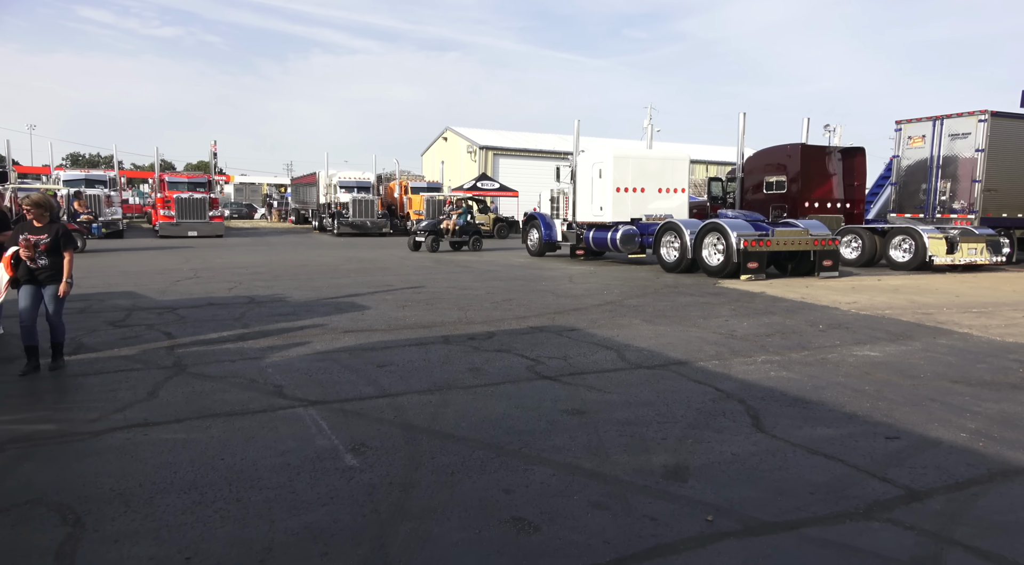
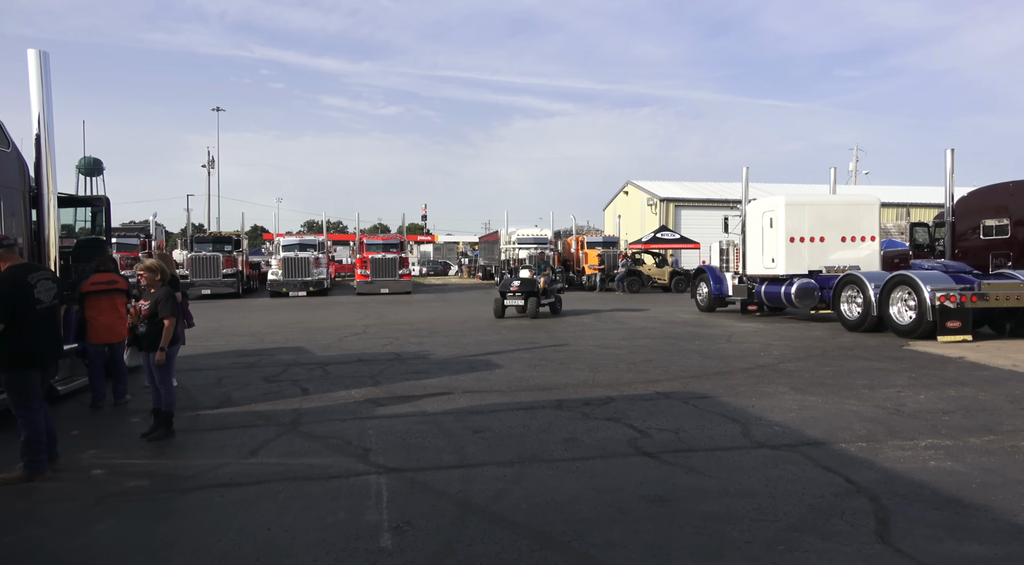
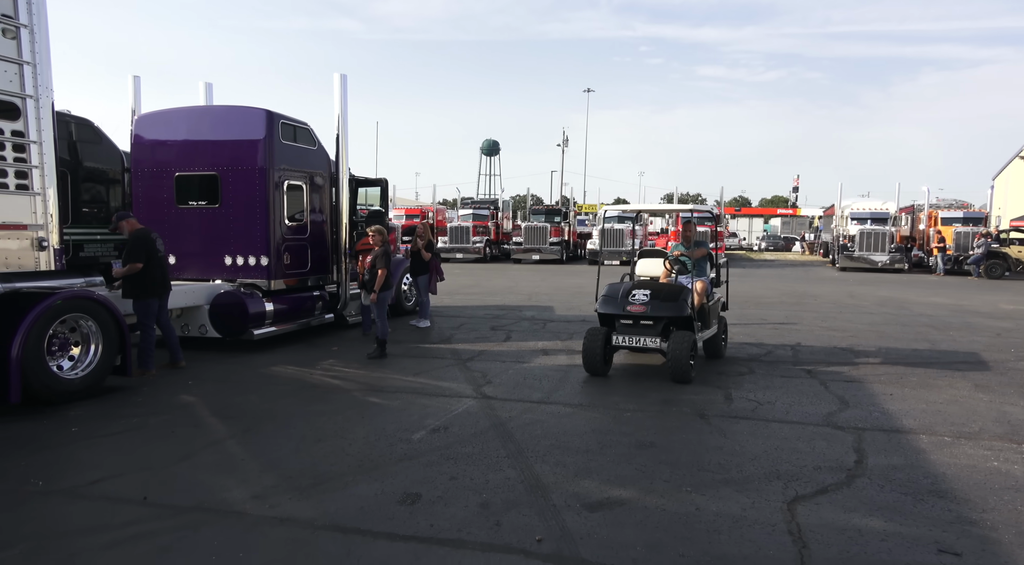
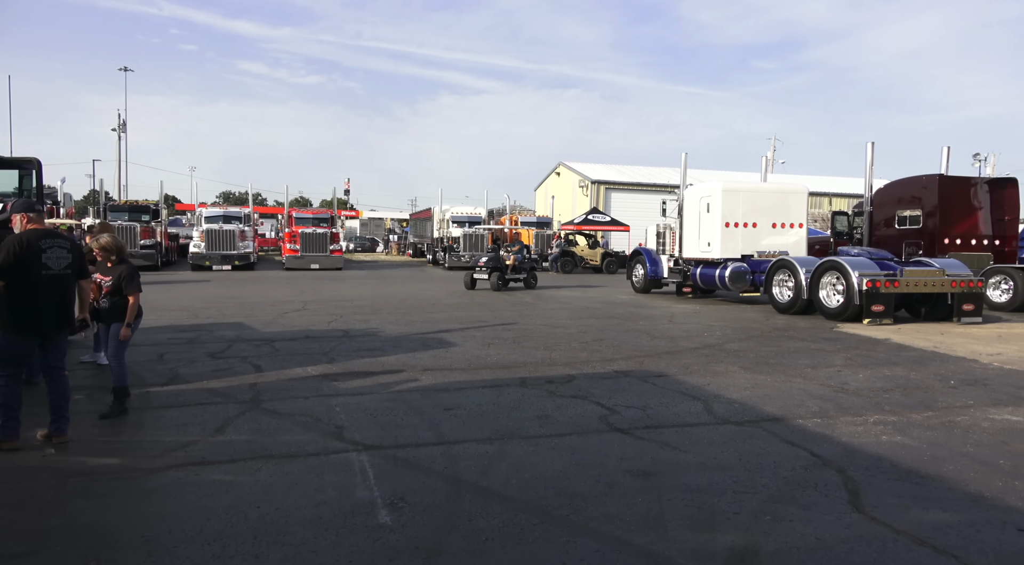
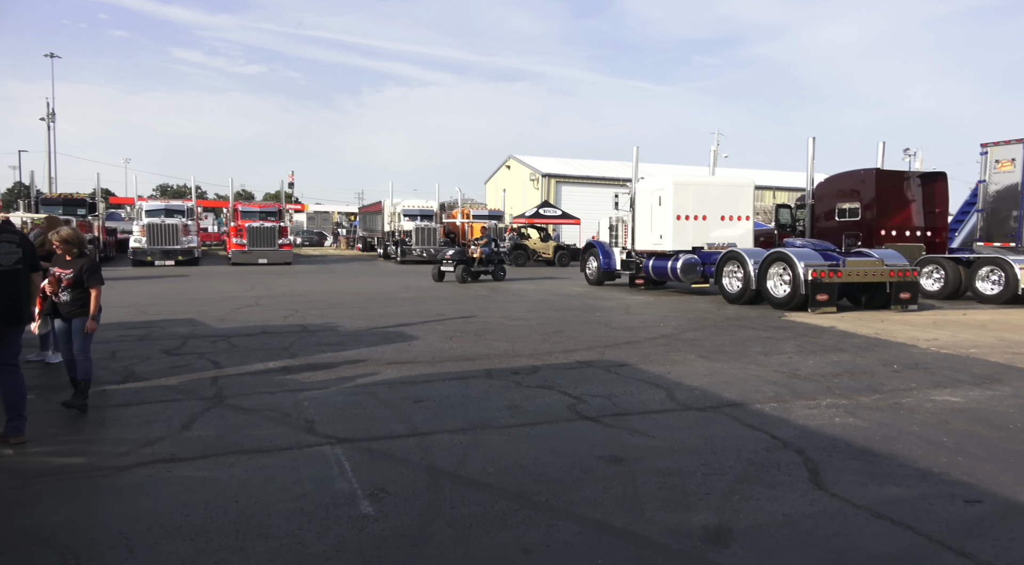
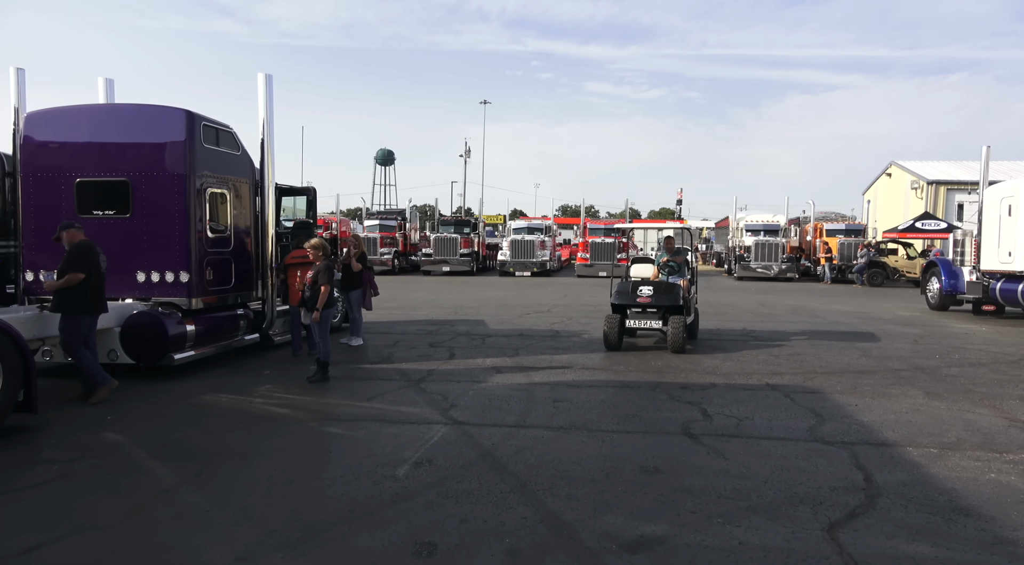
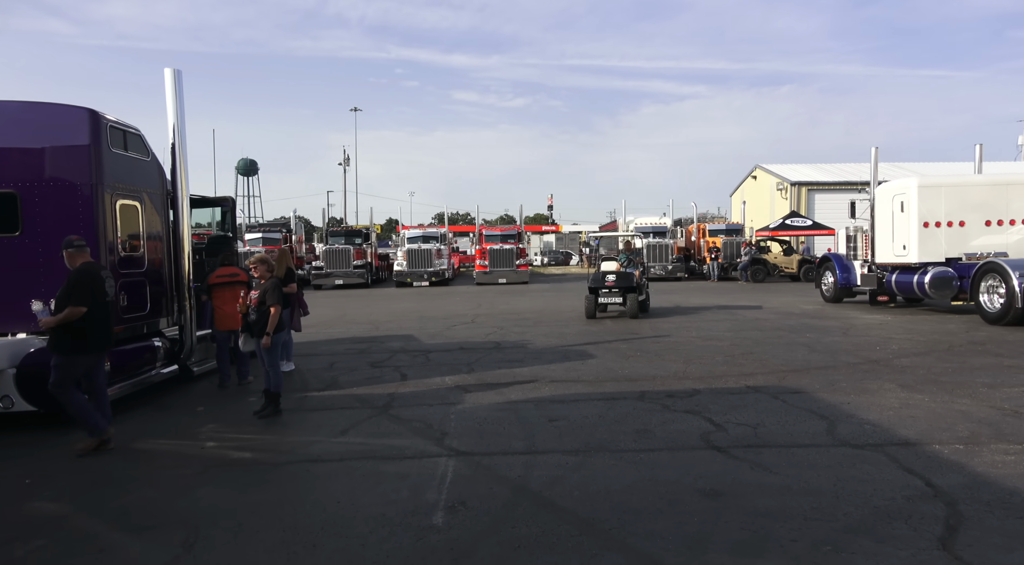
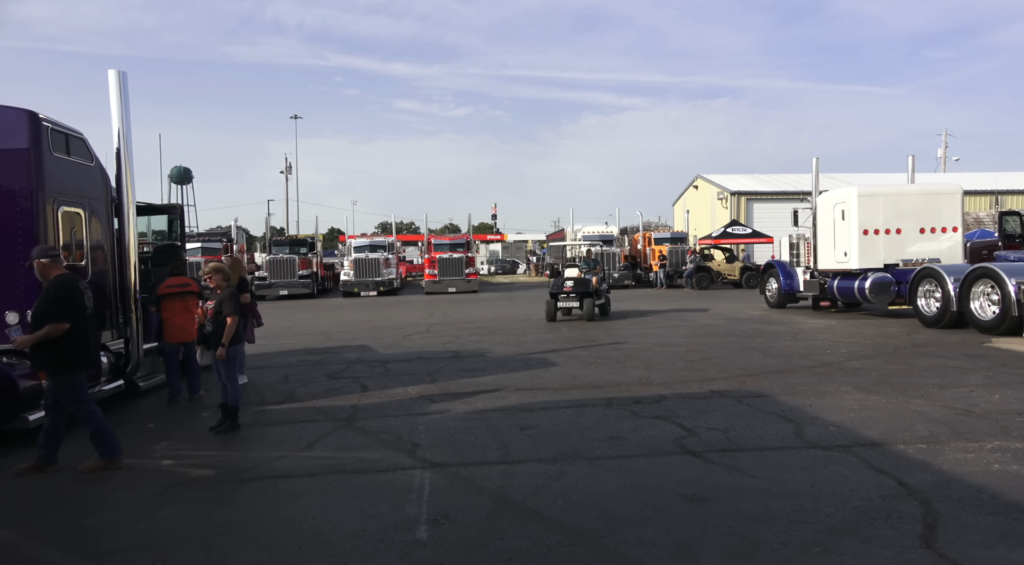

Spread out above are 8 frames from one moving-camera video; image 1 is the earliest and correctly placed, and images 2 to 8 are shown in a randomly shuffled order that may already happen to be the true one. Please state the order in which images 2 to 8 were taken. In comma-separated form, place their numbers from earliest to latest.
5, 4, 2, 8, 7, 6, 3
